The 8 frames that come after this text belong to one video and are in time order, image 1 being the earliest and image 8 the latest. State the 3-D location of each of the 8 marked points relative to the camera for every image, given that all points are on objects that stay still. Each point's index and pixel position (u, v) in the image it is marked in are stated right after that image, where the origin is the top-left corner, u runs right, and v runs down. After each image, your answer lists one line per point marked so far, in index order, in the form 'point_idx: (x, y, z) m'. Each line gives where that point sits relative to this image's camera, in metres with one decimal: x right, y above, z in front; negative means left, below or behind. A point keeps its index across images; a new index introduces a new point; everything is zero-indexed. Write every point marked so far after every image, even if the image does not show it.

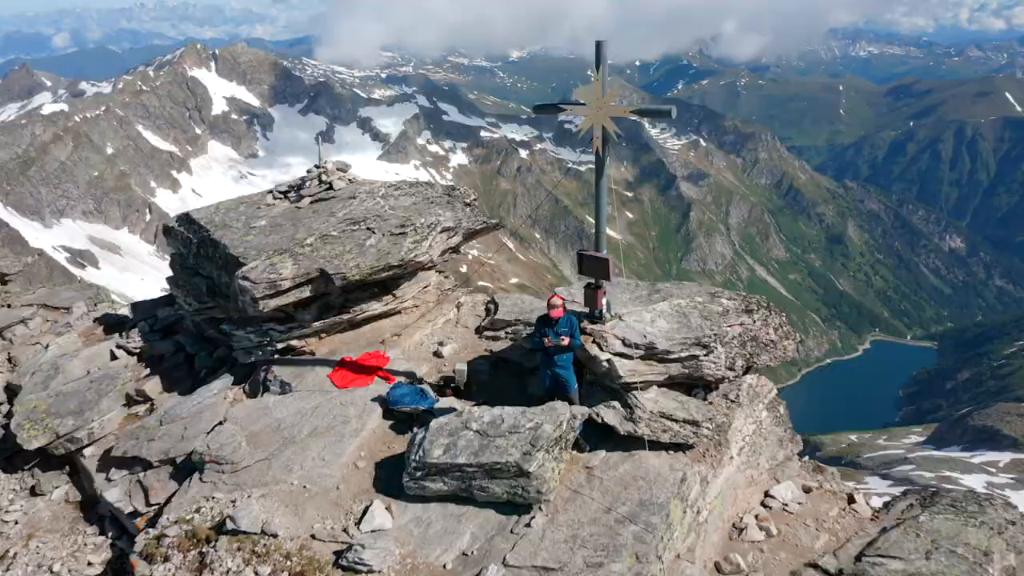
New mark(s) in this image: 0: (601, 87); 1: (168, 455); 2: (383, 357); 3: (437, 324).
0: (+1.9, +4.2, +12.9) m
1: (-5.8, -2.8, +9.6) m
2: (-2.4, -1.3, +10.8) m
3: (-1.6, -0.7, +12.3) m
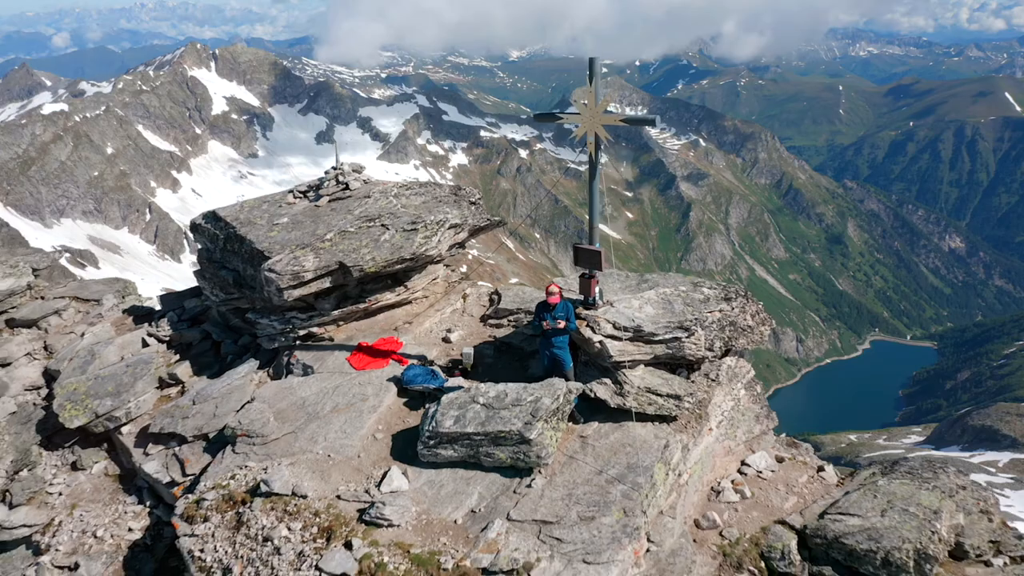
0: (+2.0, +4.4, +13.8) m
1: (-5.7, -2.6, +10.6) m
2: (-2.4, -1.1, +11.8) m
3: (-1.5, -0.5, +13.2) m
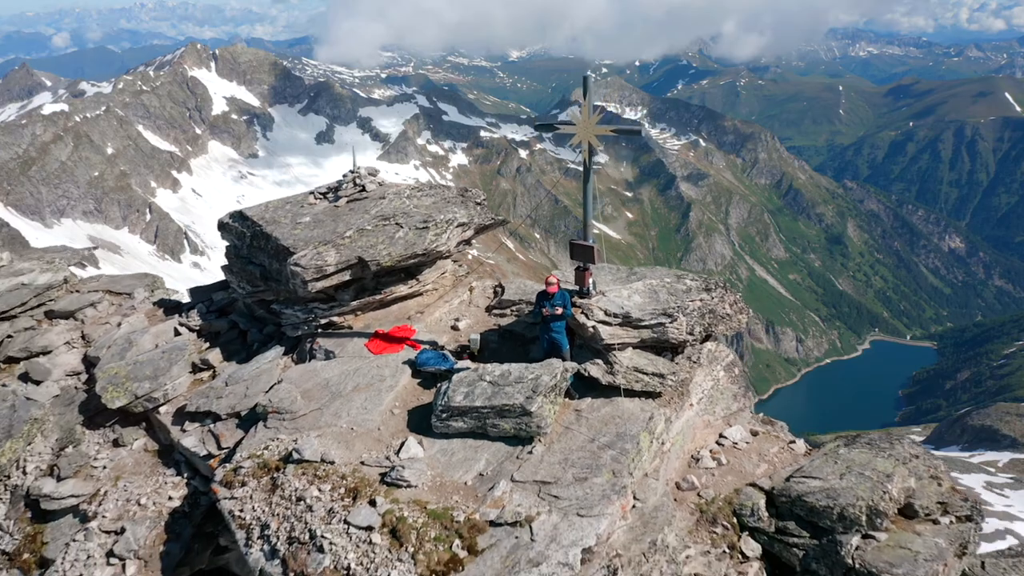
0: (+2.0, +4.5, +15.0) m
1: (-5.7, -2.4, +11.7) m
2: (-2.3, -1.0, +12.9) m
3: (-1.5, -0.4, +14.3) m
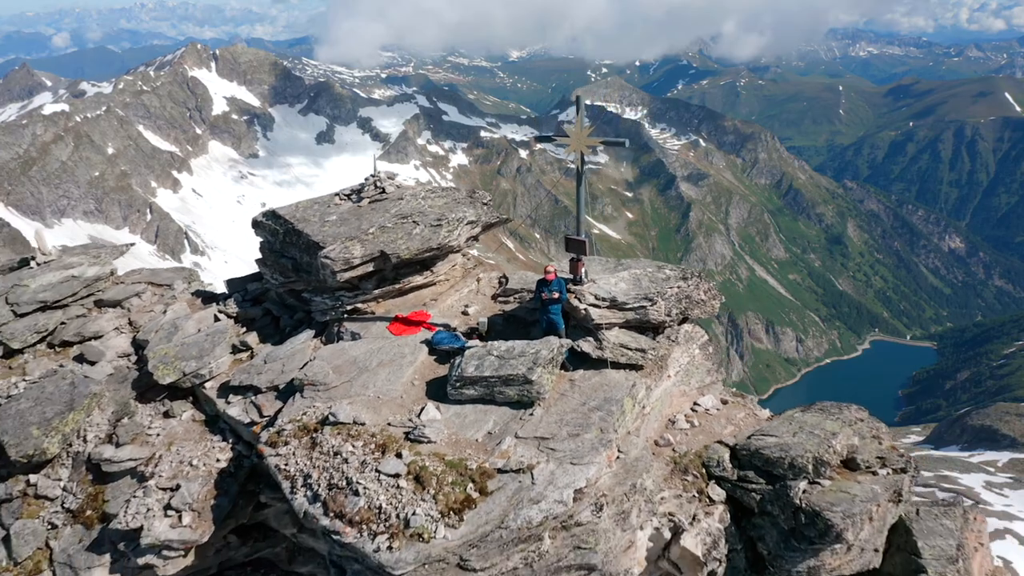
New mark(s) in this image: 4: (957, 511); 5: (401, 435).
0: (+2.1, +4.8, +16.7) m
1: (-5.6, -2.2, +13.4) m
2: (-2.2, -0.7, +14.6) m
3: (-1.4, -0.1, +16.0) m
4: (+9.2, -4.6, +11.8) m
5: (-2.2, -2.9, +11.2) m
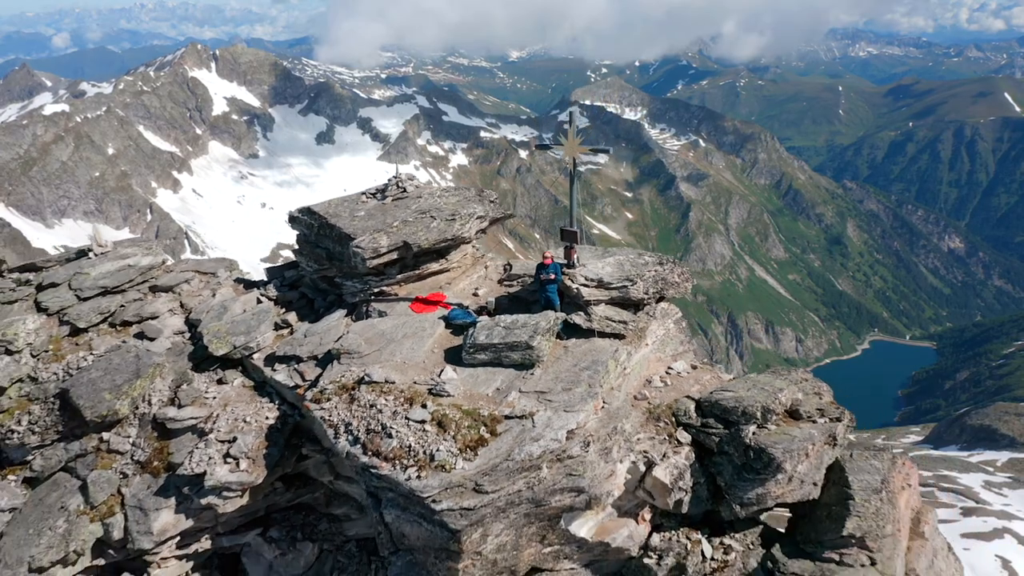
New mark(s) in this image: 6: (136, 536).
0: (+2.2, +5.2, +19.1) m
1: (-5.5, -1.8, +15.8) m
2: (-2.1, -0.3, +17.0) m
3: (-1.3, +0.3, +18.4) m
4: (+9.3, -4.2, +14.2) m
5: (-2.1, -2.4, +13.6) m
6: (-9.8, -6.4, +14.8) m
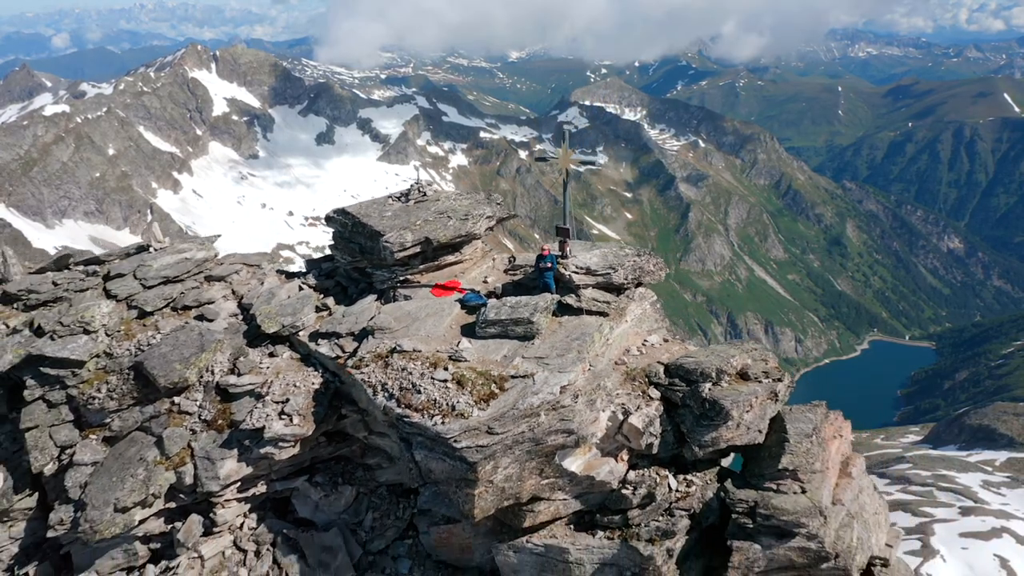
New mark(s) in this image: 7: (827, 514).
0: (+2.3, +5.6, +22.3) m
1: (-5.4, -1.4, +18.9) m
2: (-2.0, +0.1, +20.2) m
3: (-1.2, +0.7, +21.6) m
4: (+9.5, -3.8, +17.4) m
5: (-1.9, -2.0, +16.8) m
6: (-9.6, -6.0, +18.0) m
7: (+8.4, -6.1, +15.5) m
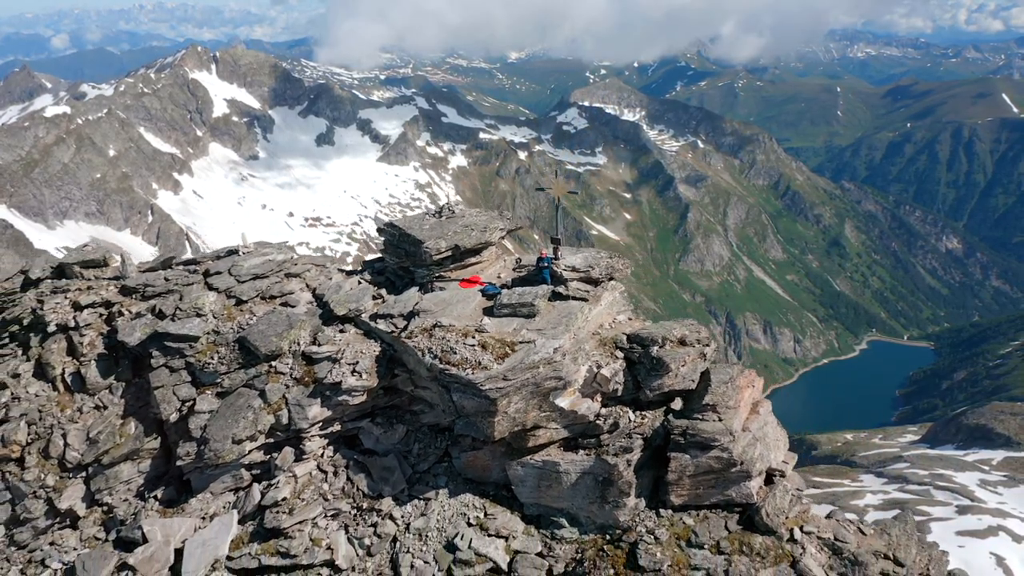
0: (+2.6, +5.9, +29.3) m
1: (-5.0, -1.1, +26.0) m
2: (-1.7, +0.4, +27.2) m
3: (-0.8, +1.0, +28.6) m
4: (+9.8, -3.5, +24.4) m
5: (-1.6, -1.7, +23.8) m
6: (-9.3, -5.7, +25.0) m
7: (+8.8, -5.8, +22.5) m
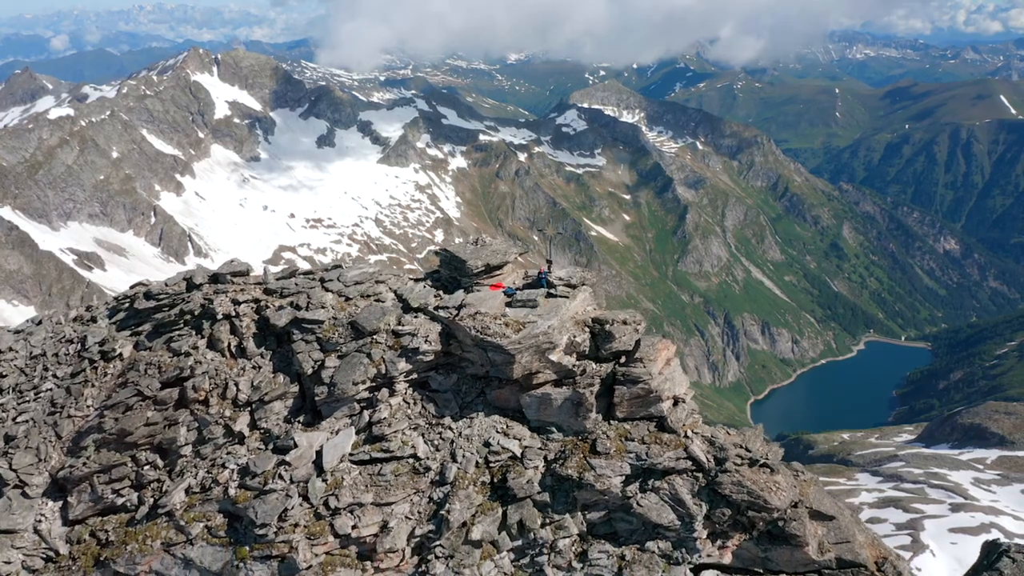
0: (+3.4, +5.7, +45.5) m
1: (-4.3, -1.3, +42.2) m
2: (-0.9, +0.2, +43.4) m
3: (-0.1, +0.8, +44.8) m
4: (+10.6, -3.7, +40.7) m
5: (-0.8, -1.9, +40.0) m
6: (-8.5, -5.9, +41.2) m
7: (+9.5, -5.9, +38.8) m
